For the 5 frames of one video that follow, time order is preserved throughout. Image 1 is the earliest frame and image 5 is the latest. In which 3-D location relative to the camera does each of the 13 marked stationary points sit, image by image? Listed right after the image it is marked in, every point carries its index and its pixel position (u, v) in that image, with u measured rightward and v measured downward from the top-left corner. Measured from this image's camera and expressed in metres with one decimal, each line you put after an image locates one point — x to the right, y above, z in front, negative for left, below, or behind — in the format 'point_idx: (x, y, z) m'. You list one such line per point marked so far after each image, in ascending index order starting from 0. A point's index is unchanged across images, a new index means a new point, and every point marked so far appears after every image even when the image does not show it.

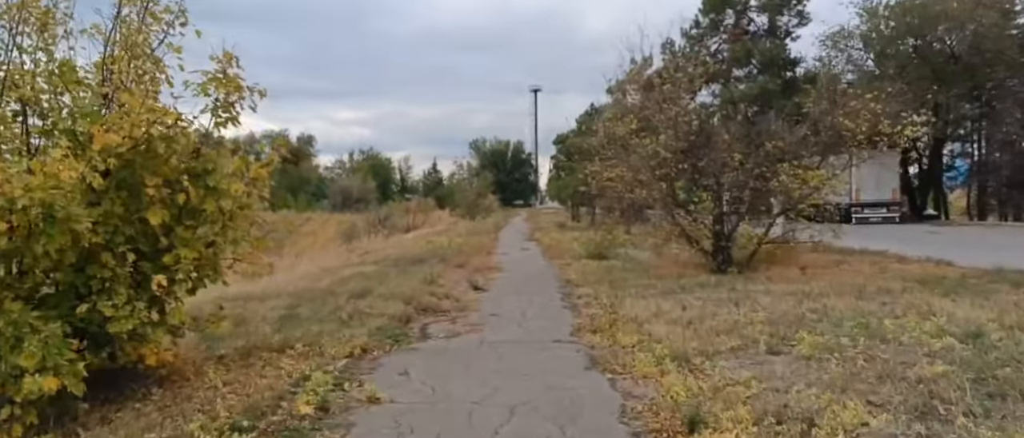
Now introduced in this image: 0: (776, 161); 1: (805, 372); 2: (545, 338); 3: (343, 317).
0: (+5.4, +1.2, +19.1) m
1: (+2.5, -1.3, +8.2) m
2: (+0.4, -1.5, +11.9) m
3: (-2.5, -1.5, +14.2) m
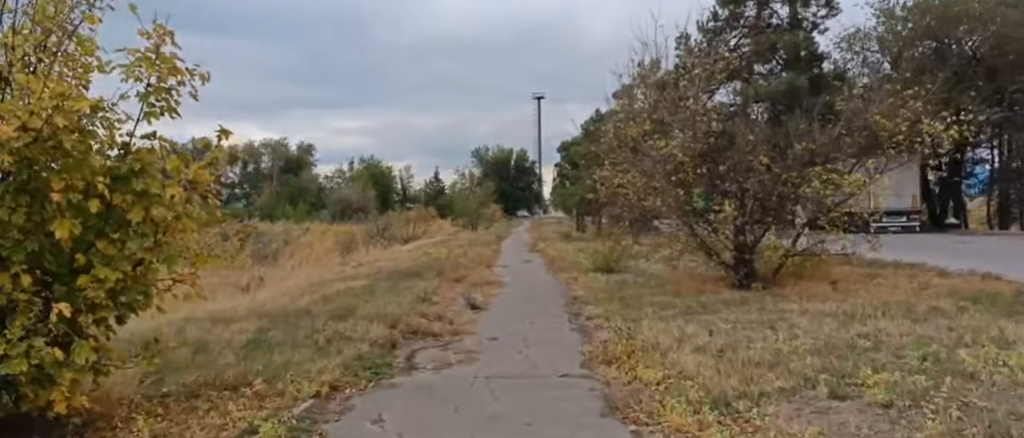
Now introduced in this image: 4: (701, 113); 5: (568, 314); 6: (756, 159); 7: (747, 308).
0: (+5.4, +1.0, +17.2) m
1: (+2.5, -1.4, +6.3) m
2: (+0.4, -1.6, +10.0) m
3: (-2.5, -1.6, +12.4) m
4: (+3.6, +2.0, +17.9) m
5: (+0.9, -1.5, +15.4) m
6: (+4.5, +1.1, +17.2) m
7: (+3.7, -1.4, +15.0) m
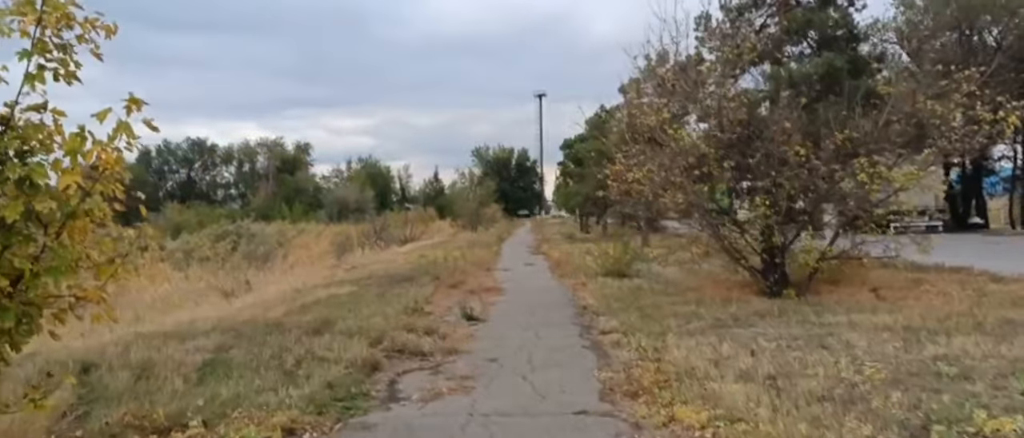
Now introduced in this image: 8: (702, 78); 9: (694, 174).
0: (+5.4, +1.0, +15.3) m
1: (+2.5, -1.4, +4.4) m
2: (+0.4, -1.6, +8.1) m
3: (-2.5, -1.6, +10.4) m
4: (+3.6, +2.0, +15.9) m
5: (+1.0, -1.5, +13.4) m
6: (+4.5, +1.1, +15.3) m
7: (+3.8, -1.4, +13.1) m
8: (+3.3, +2.4, +16.3) m
9: (+3.1, +0.8, +16.1) m
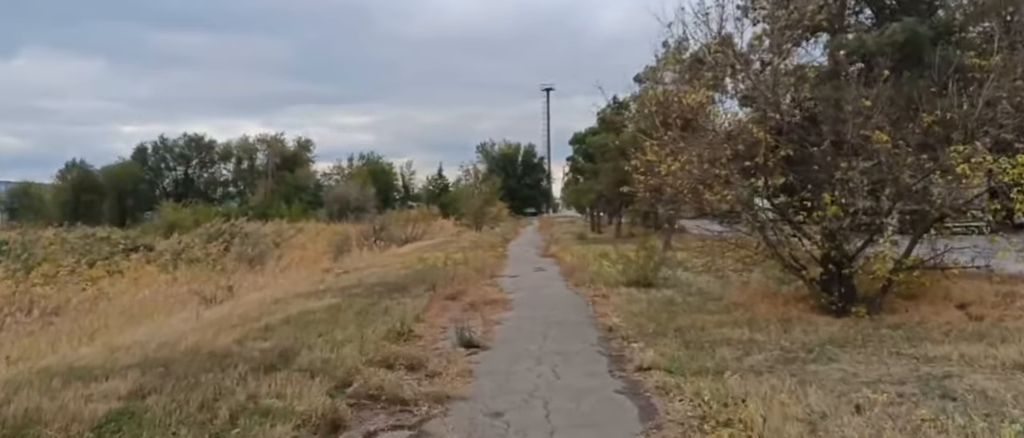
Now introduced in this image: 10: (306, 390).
0: (+5.6, +1.0, +12.4) m
1: (+2.6, -1.4, +1.5) m
2: (+0.5, -1.6, +5.3) m
3: (-2.4, -1.7, +7.6) m
4: (+3.8, +2.0, +13.1) m
5: (+1.1, -1.6, +10.6) m
6: (+4.6, +1.1, +12.4) m
7: (+3.9, -1.4, +10.2) m
8: (+3.4, +2.4, +13.5) m
9: (+3.3, +0.8, +13.3) m
10: (-1.9, -1.6, +8.5) m
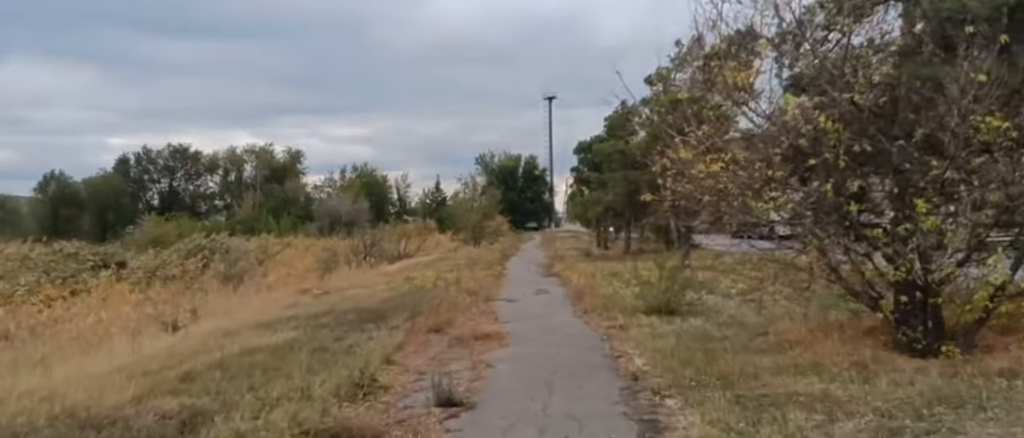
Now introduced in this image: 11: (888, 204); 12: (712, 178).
0: (+5.5, +0.9, +9.5) m
1: (+2.5, -1.4, -1.4) m
2: (+0.5, -1.7, +2.4) m
3: (-2.4, -1.7, +4.7) m
4: (+3.7, +1.8, +10.2) m
5: (+1.0, -1.7, +7.7) m
6: (+4.6, +1.0, +9.5) m
7: (+3.8, -1.5, +7.3) m
8: (+3.3, +2.2, +10.6) m
9: (+3.2, +0.6, +10.4) m
10: (-1.9, -1.6, +5.6) m
11: (+4.1, +0.2, +10.3) m
12: (+2.4, +0.5, +11.1) m
